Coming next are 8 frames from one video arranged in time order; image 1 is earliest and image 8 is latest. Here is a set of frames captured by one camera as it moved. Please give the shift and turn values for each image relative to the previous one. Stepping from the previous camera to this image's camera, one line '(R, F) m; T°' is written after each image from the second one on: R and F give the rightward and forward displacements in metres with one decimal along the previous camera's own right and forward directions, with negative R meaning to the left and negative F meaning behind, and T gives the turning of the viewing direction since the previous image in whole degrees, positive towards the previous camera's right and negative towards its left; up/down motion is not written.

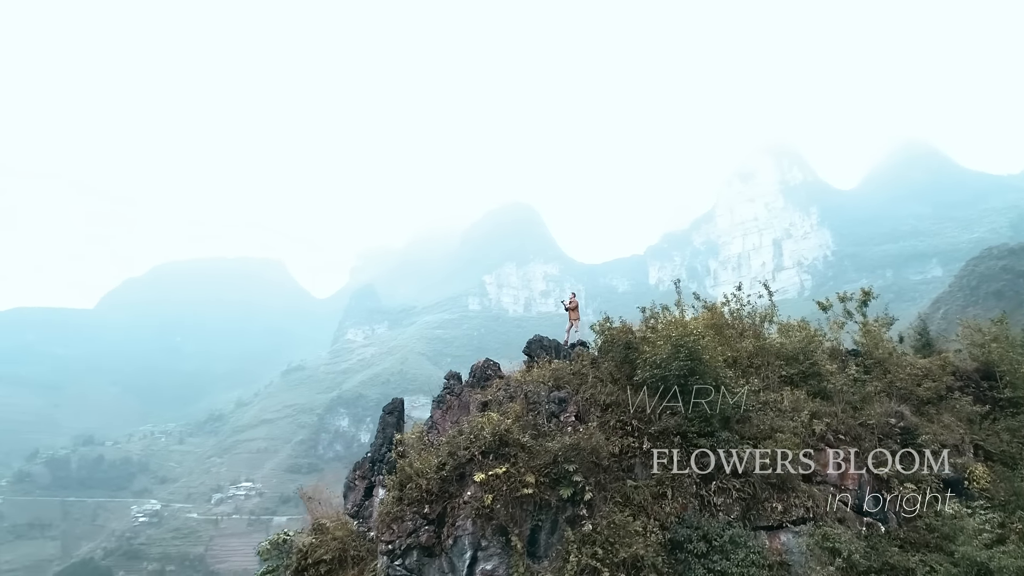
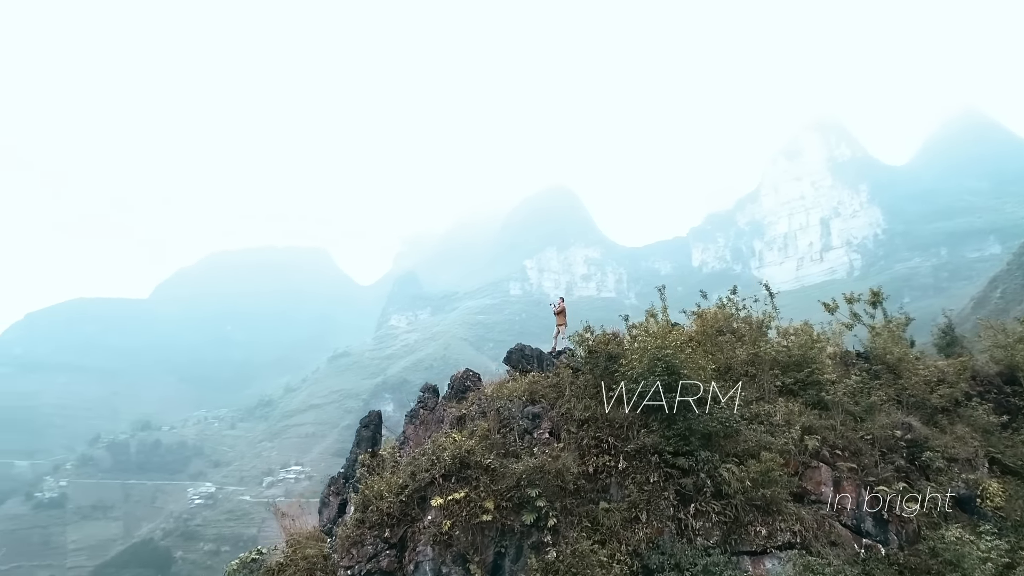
(+0.8, +0.4) m; -3°
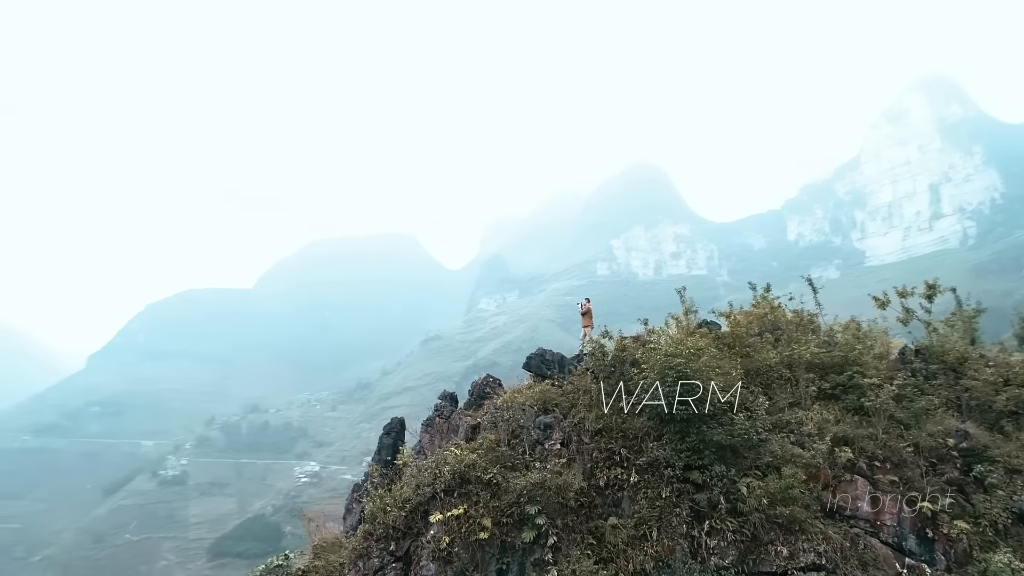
(+0.8, +0.2) m; -7°
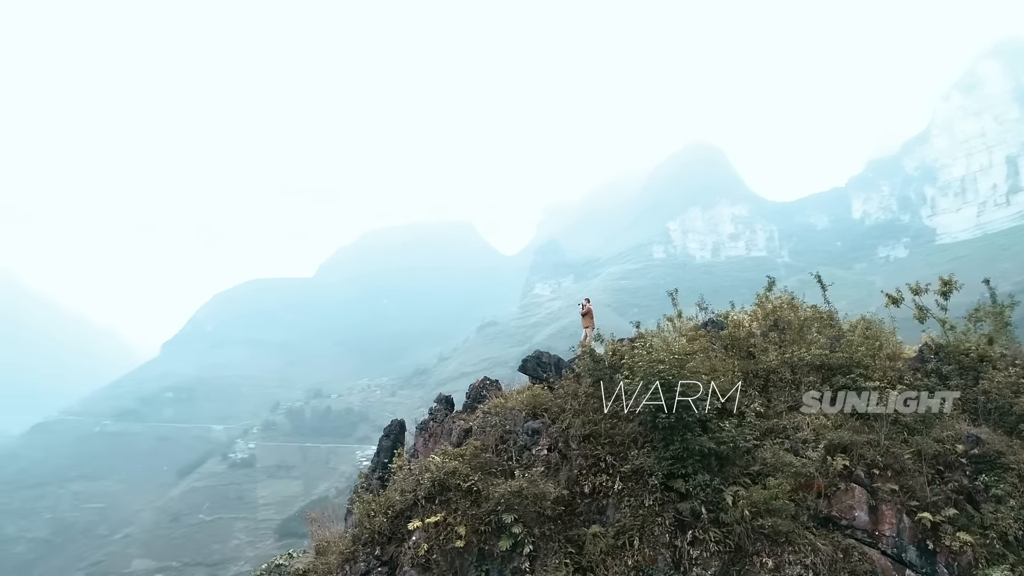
(+0.7, +0.1) m; -5°
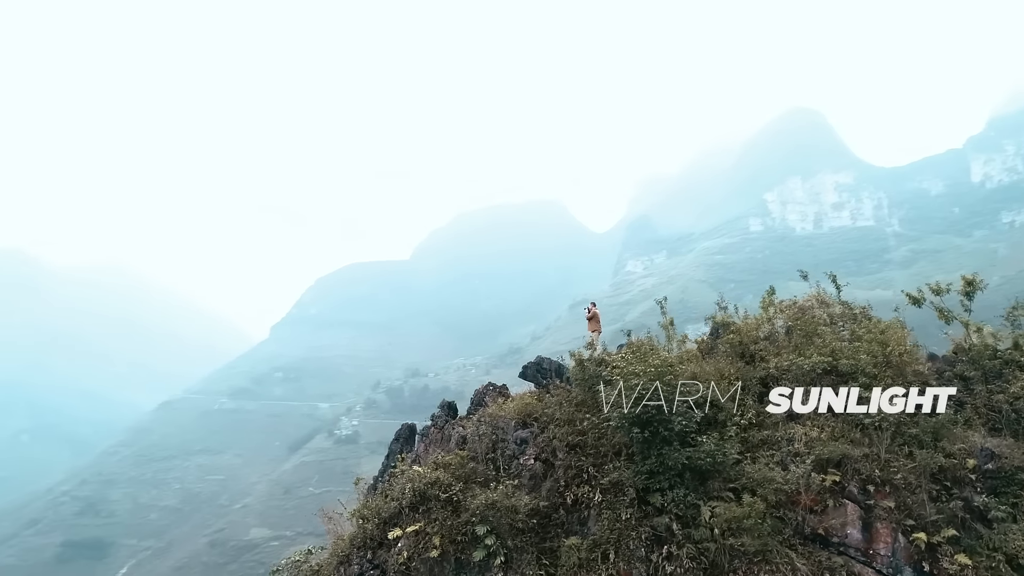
(+1.1, 0.0) m; -7°
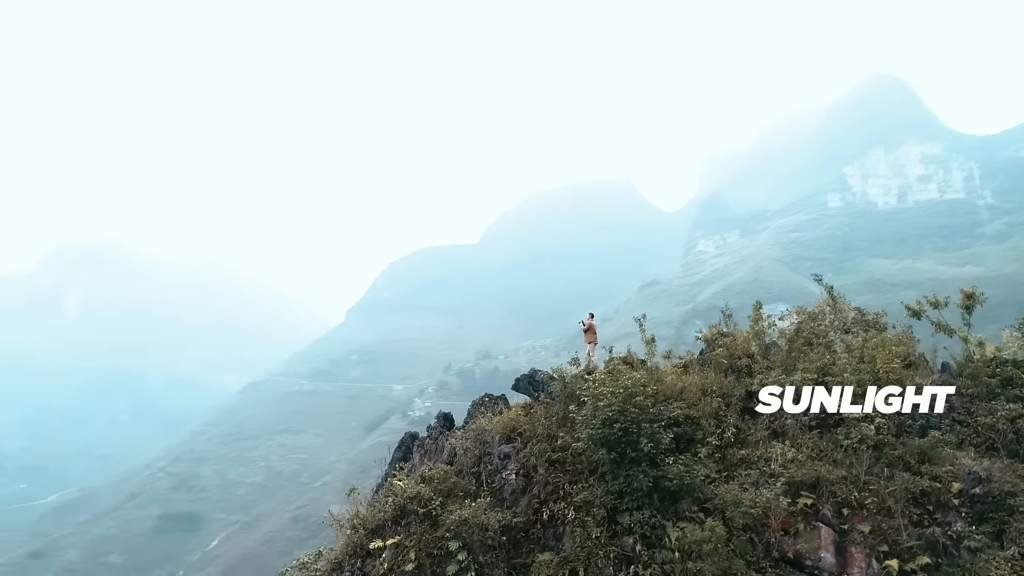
(+0.9, -0.1) m; -6°
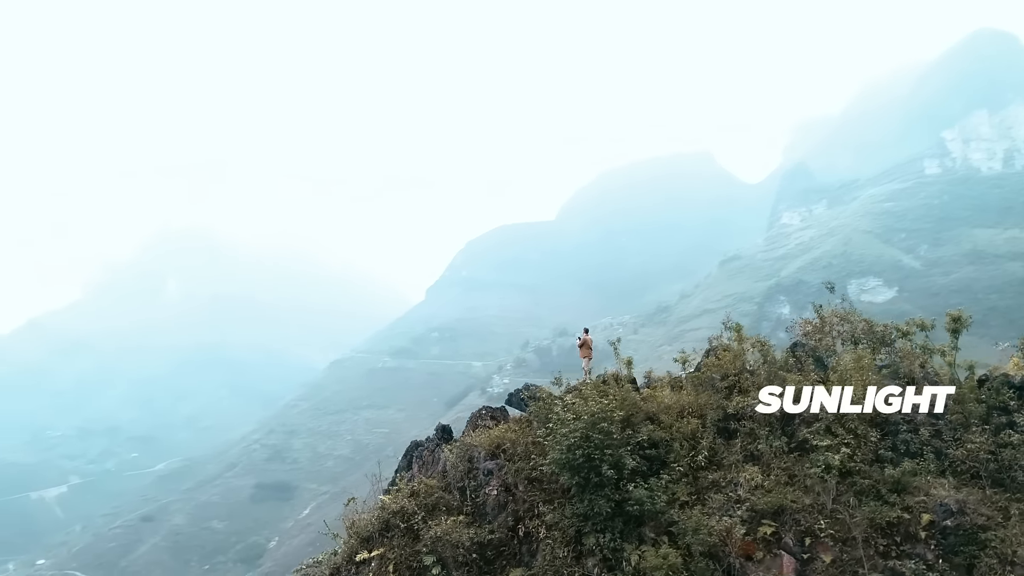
(+1.1, -0.2) m; -6°
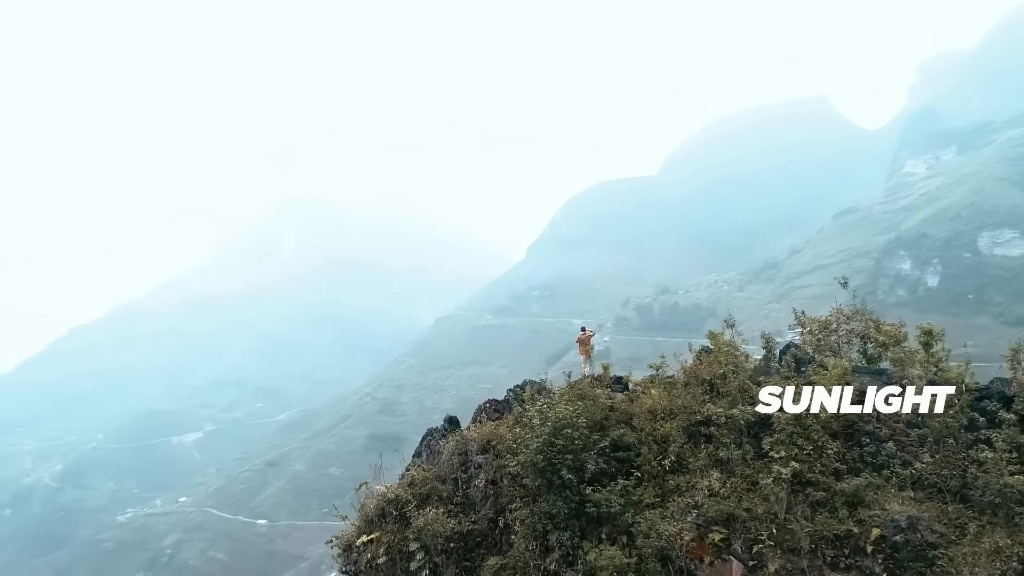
(+1.4, -0.3) m; -8°
